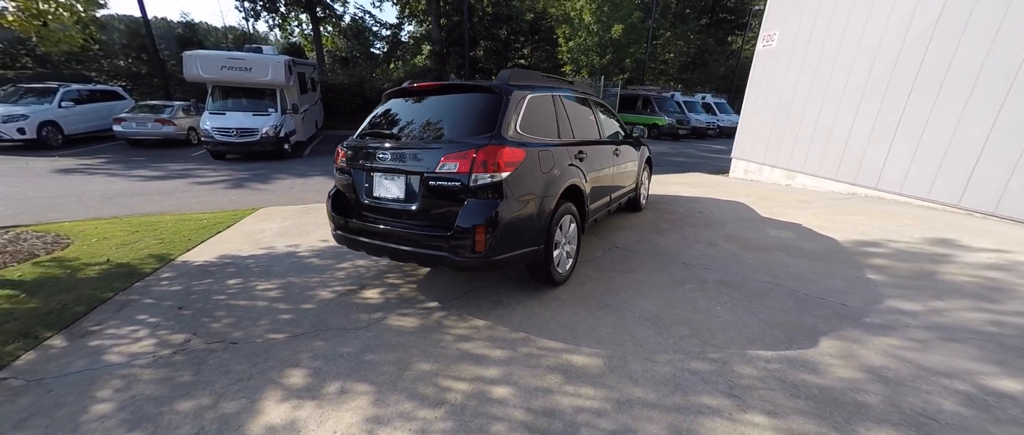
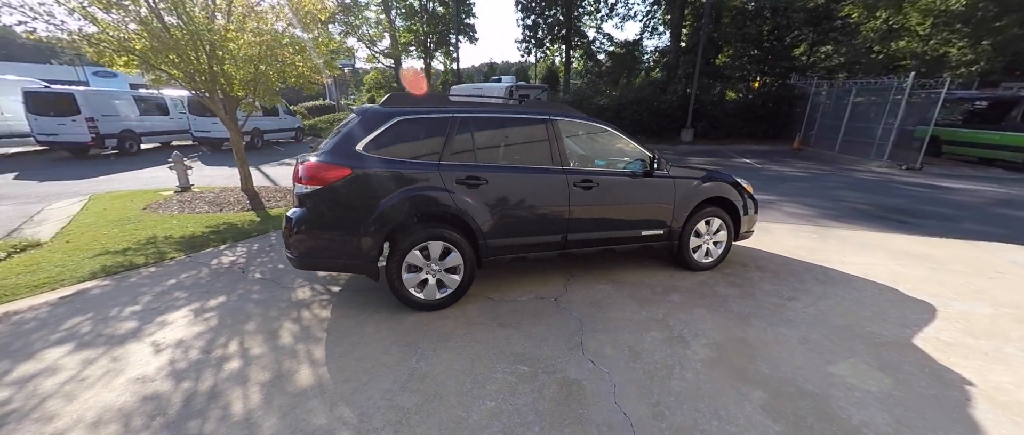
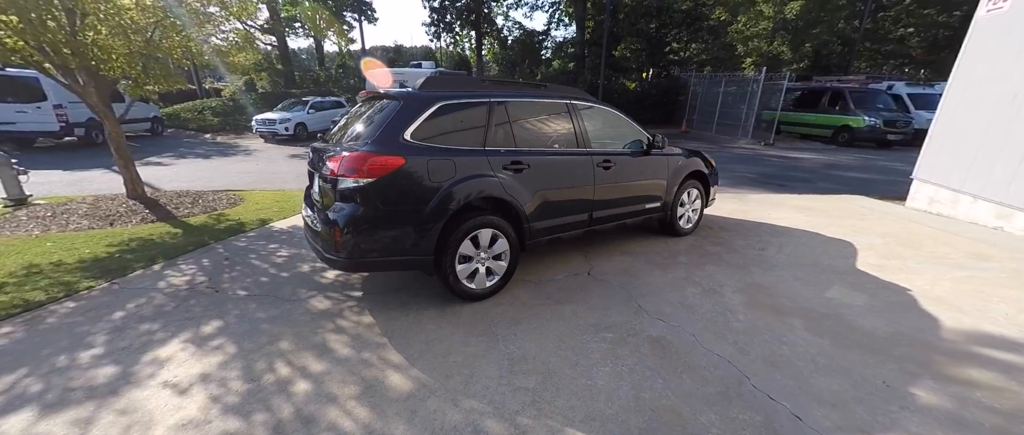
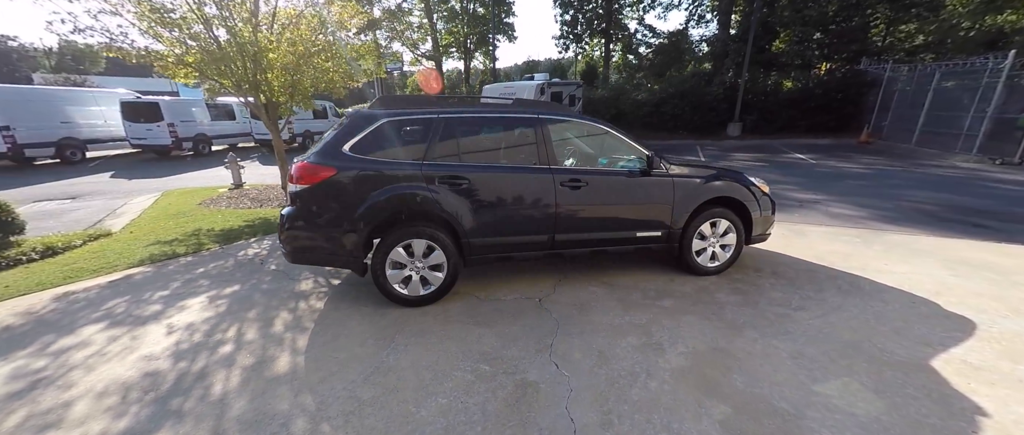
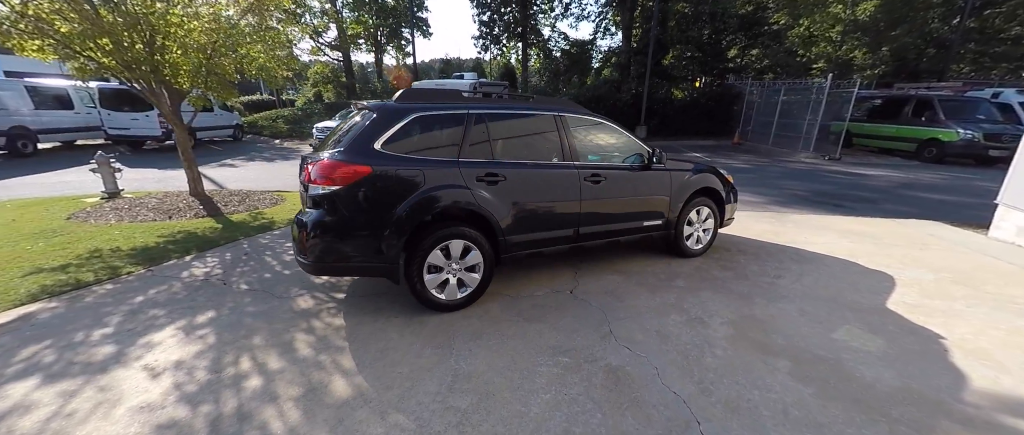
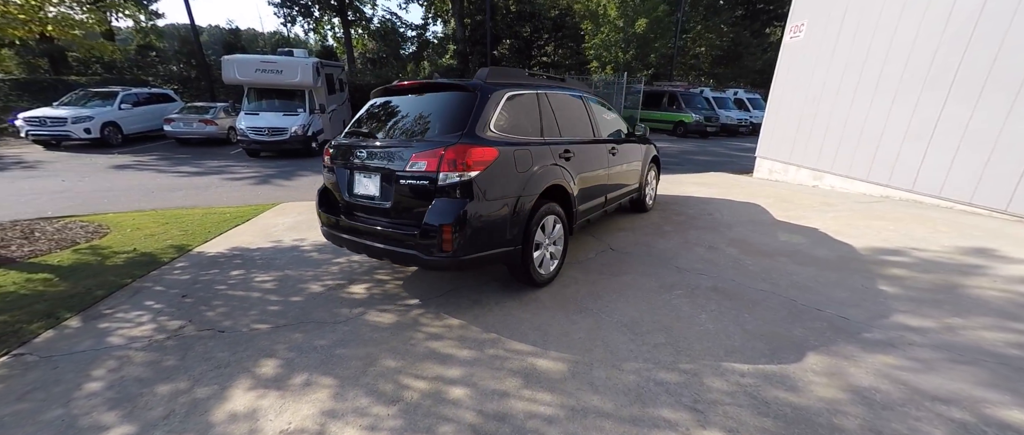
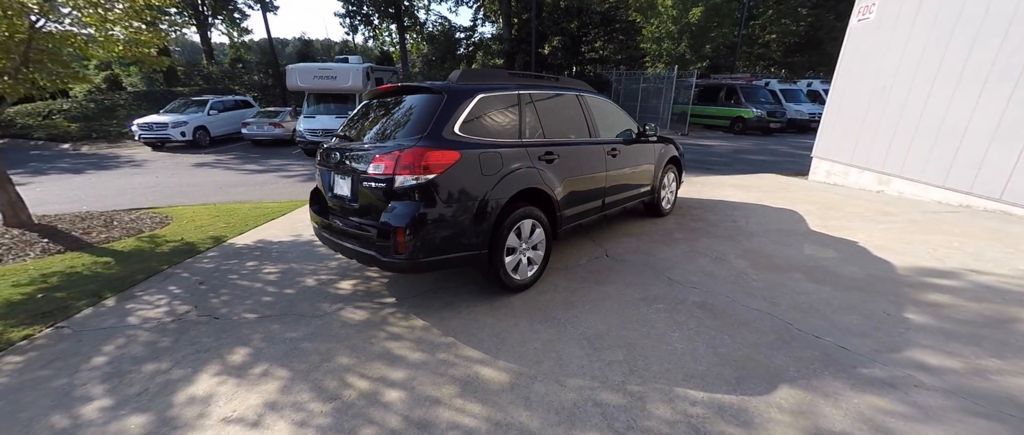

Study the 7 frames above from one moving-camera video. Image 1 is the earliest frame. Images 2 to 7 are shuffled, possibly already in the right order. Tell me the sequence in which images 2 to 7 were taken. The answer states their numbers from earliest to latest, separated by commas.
6, 7, 3, 5, 2, 4
